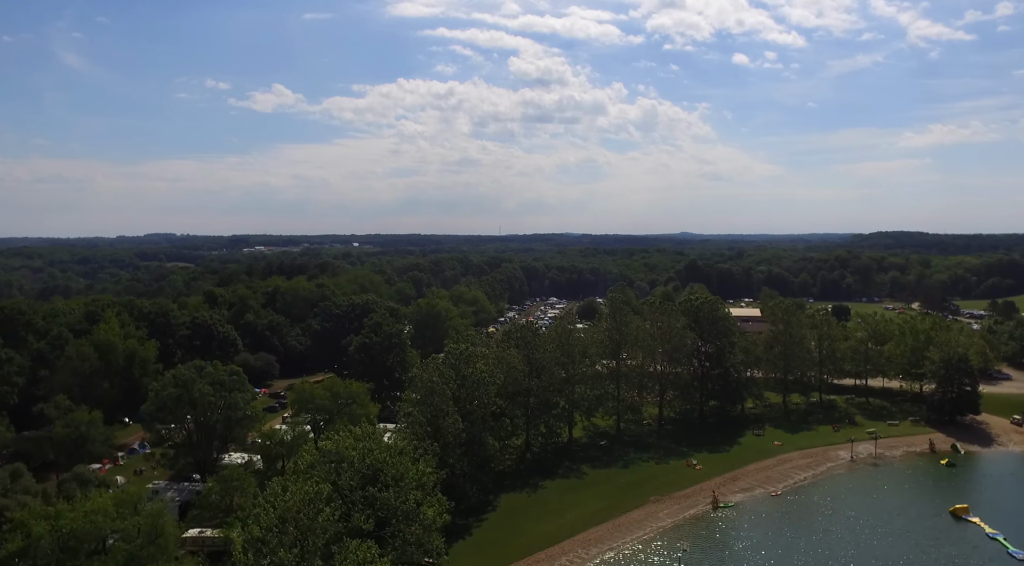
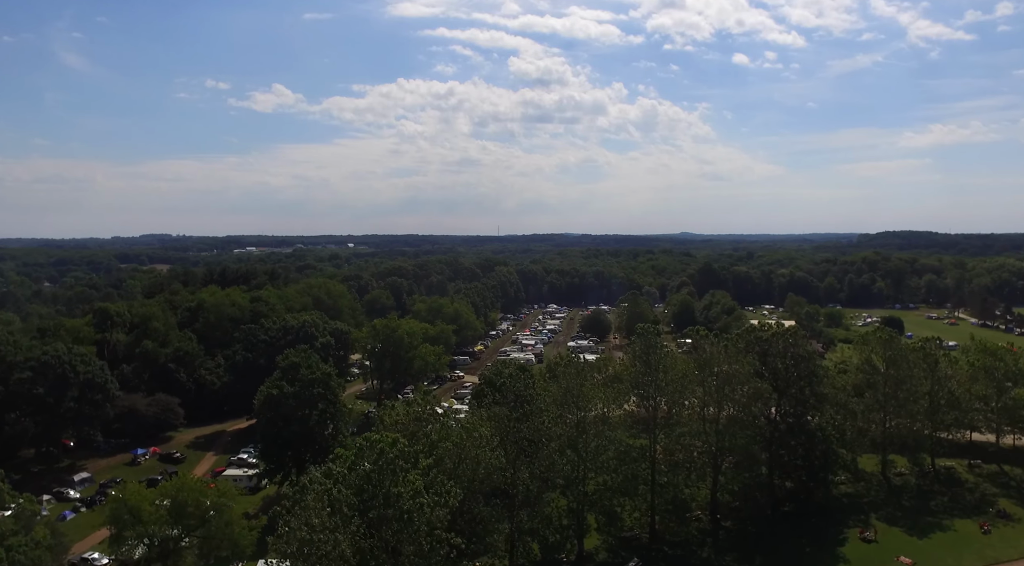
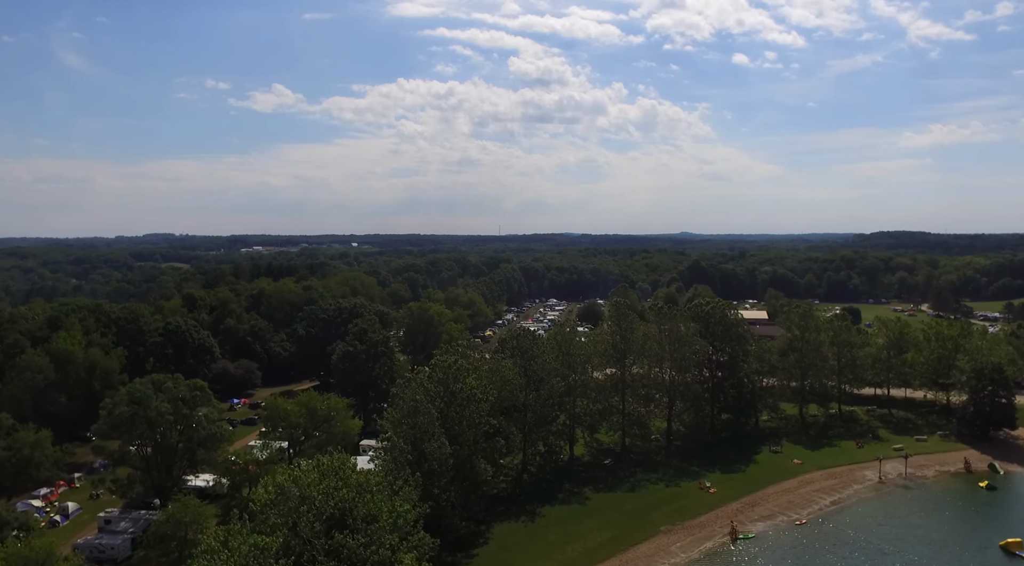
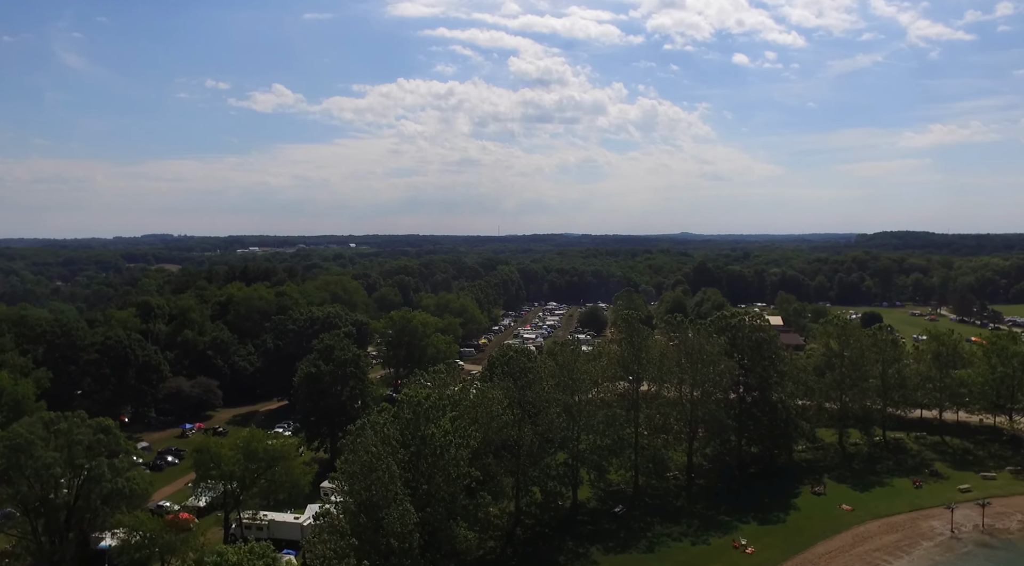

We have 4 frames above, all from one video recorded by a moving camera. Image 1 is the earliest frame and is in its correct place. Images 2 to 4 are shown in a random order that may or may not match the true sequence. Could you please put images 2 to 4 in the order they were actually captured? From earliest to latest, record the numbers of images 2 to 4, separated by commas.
3, 4, 2
